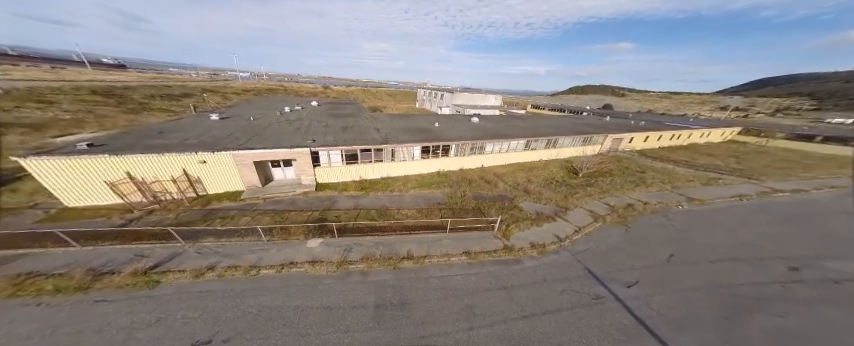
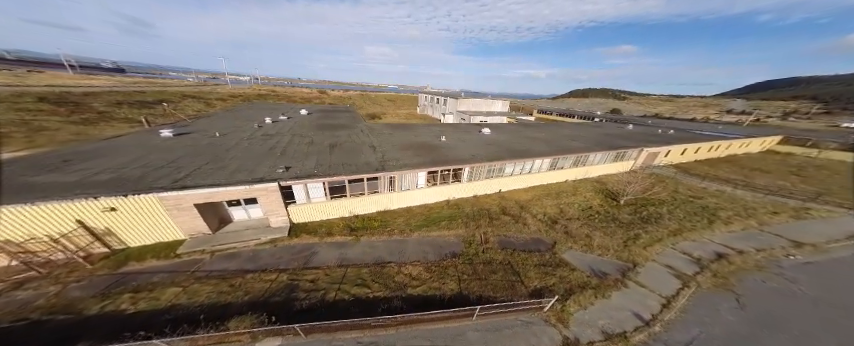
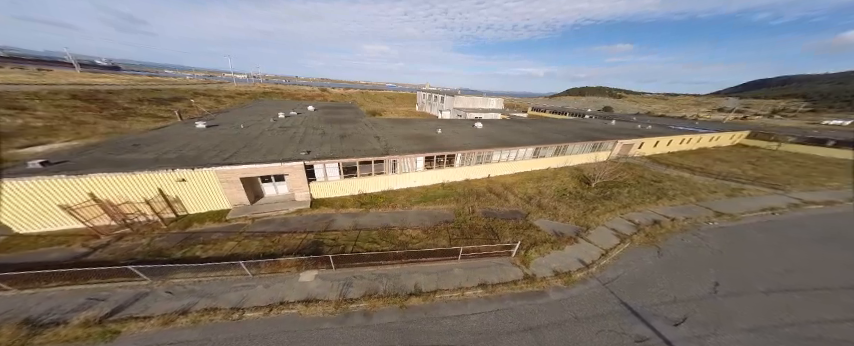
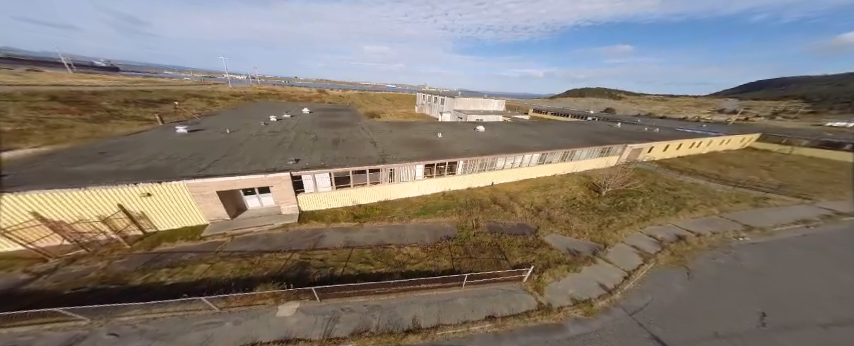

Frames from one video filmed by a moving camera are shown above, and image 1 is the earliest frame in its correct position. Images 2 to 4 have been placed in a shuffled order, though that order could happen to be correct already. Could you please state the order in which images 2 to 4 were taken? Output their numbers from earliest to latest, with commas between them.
3, 4, 2
